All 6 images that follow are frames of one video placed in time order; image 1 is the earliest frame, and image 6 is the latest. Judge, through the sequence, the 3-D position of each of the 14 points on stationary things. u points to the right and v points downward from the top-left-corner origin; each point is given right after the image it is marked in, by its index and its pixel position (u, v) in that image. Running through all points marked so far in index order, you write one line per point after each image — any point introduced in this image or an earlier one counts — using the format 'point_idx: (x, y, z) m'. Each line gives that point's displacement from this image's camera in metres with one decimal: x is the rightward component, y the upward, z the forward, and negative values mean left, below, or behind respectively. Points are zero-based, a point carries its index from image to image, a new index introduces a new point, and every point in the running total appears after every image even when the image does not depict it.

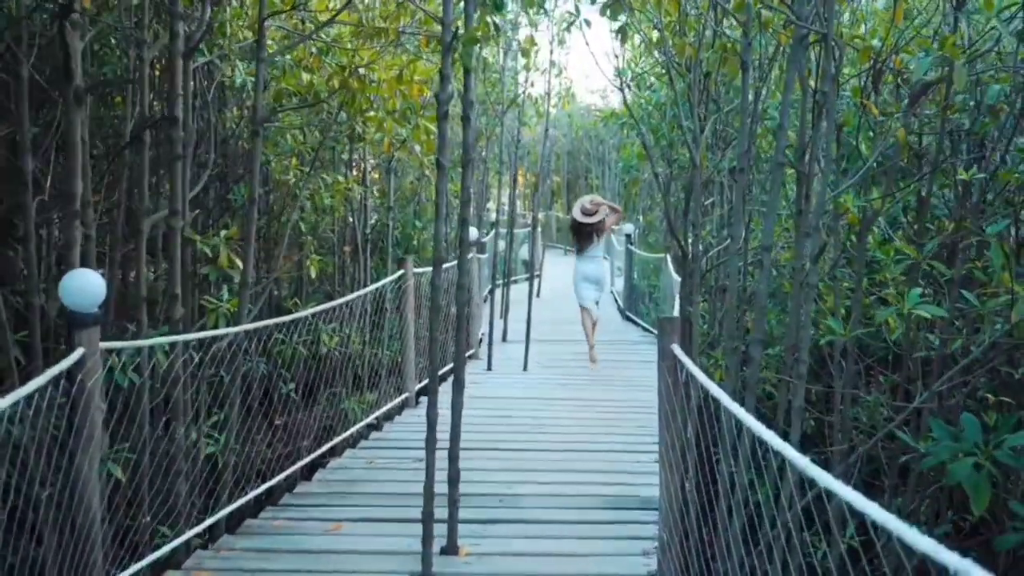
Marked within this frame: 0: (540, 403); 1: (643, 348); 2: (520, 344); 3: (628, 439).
0: (+0.2, -0.7, +5.6) m
1: (+1.2, -0.5, +7.8) m
2: (+0.1, -0.5, +8.1) m
3: (+0.6, -0.8, +4.8) m
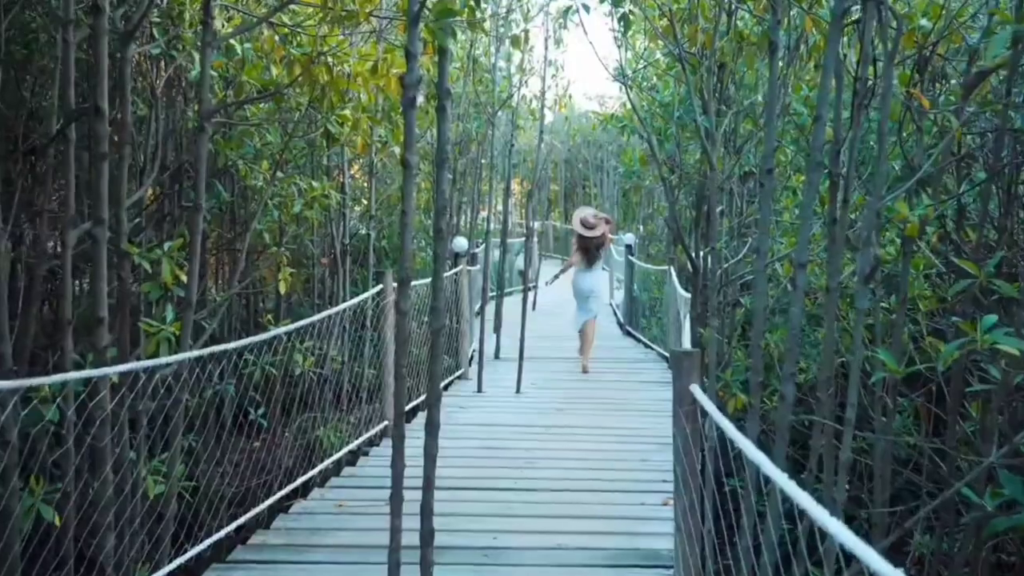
0: (+0.1, -0.8, +5.1) m
1: (+1.1, -0.6, +7.3) m
2: (0.0, -0.6, +7.6) m
3: (+0.6, -0.9, +4.3) m
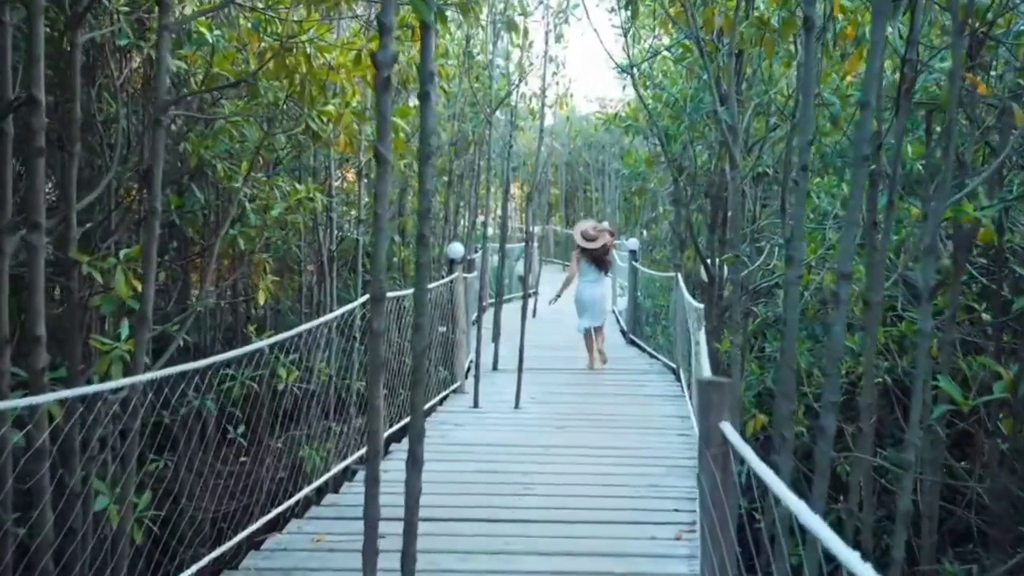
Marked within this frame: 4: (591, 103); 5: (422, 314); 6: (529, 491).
0: (+0.1, -0.9, +4.7) m
1: (+1.1, -0.7, +6.9) m
2: (0.0, -0.7, +7.2) m
3: (+0.6, -1.0, +3.9) m
4: (+1.3, +3.0, +14.4) m
5: (-0.2, -0.1, +2.3) m
6: (+0.1, -1.0, +4.1) m
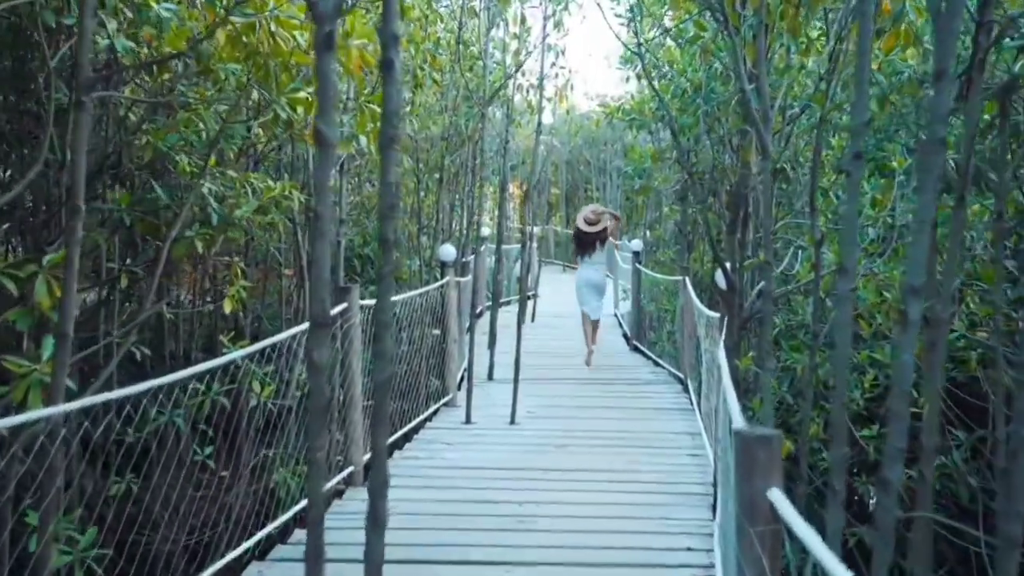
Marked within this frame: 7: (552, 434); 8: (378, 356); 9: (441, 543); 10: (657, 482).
0: (+0.1, -0.9, +4.3) m
1: (+1.1, -0.7, +6.4) m
2: (0.0, -0.7, +6.7) m
3: (+0.5, -1.0, +3.5) m
4: (+1.3, +3.0, +14.0) m
5: (-0.3, -0.1, +1.8) m
6: (0.0, -1.0, +3.7) m
7: (+0.2, -0.9, +5.2) m
8: (-0.3, -0.1, +1.8) m
9: (-0.3, -1.0, +3.5) m
10: (+0.7, -0.9, +4.2) m
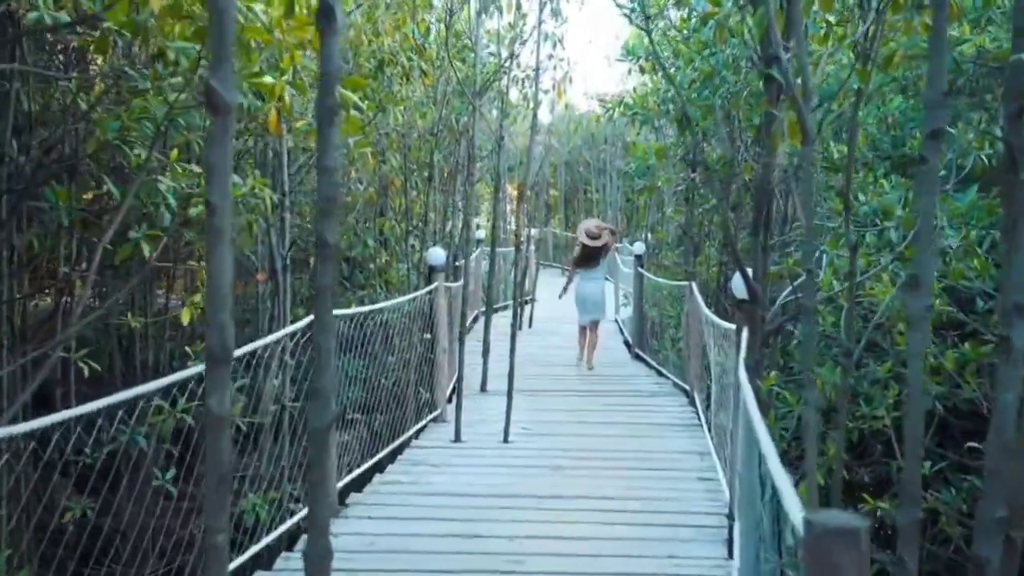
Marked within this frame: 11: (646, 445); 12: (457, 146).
0: (0.0, -1.0, +3.9) m
1: (+1.0, -0.8, +6.0) m
2: (-0.1, -0.8, +6.3) m
3: (+0.5, -1.0, +3.0) m
4: (+1.2, +2.9, +13.5) m
5: (-0.3, -0.1, +1.4) m
6: (0.0, -1.0, +3.2) m
7: (+0.2, -0.9, +4.7) m
8: (-0.3, -0.2, +1.4) m
9: (-0.3, -1.0, +3.0) m
10: (+0.7, -1.0, +3.8) m
11: (+0.7, -0.9, +4.9) m
12: (-0.4, +1.1, +7.1) m
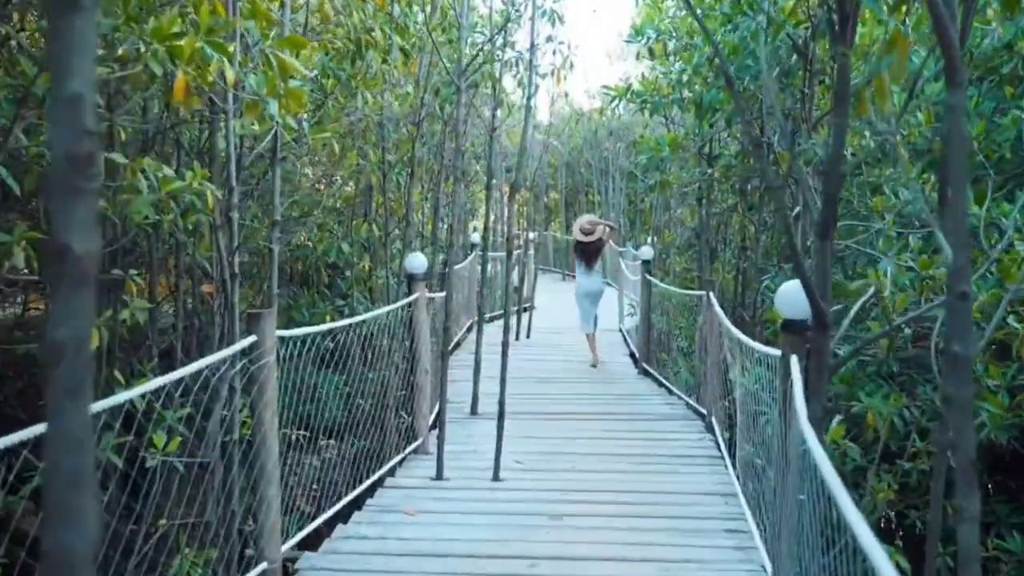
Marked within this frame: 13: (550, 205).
0: (0.0, -1.0, +3.1) m
1: (+1.0, -0.8, +5.3) m
2: (-0.1, -0.8, +5.6) m
3: (+0.5, -1.1, +2.3) m
4: (+1.2, +2.8, +12.8) m
5: (-0.3, -0.2, +0.7) m
6: (0.0, -1.1, +2.5) m
7: (+0.2, -1.0, +4.0) m
8: (-0.4, -0.2, +0.7) m
9: (-0.4, -1.1, +2.3) m
10: (+0.6, -1.0, +3.1) m
11: (+0.7, -0.9, +4.2) m
12: (-0.5, +1.1, +6.4) m
13: (+0.9, +1.8, +19.6) m
